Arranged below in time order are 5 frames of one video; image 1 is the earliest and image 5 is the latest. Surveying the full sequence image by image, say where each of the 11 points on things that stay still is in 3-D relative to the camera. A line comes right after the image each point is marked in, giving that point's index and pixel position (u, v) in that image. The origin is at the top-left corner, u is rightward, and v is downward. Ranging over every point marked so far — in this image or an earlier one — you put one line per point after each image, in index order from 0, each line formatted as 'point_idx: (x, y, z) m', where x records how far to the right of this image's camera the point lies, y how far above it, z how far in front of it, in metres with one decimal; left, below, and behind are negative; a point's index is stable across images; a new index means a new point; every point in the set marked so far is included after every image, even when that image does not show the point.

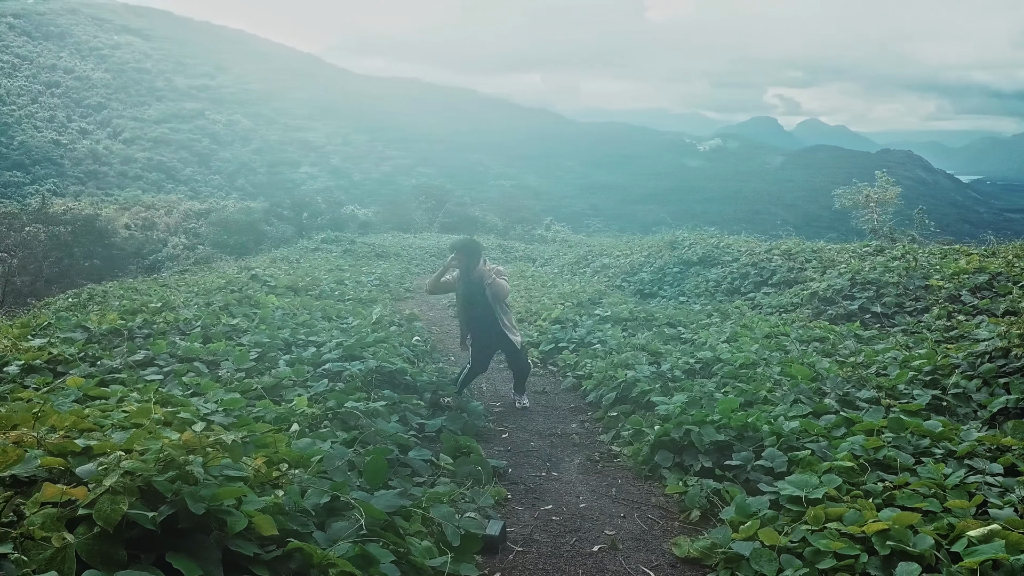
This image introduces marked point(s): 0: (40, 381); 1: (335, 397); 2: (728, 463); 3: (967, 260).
0: (-2.8, -0.6, +4.9) m
1: (-1.0, -0.6, +4.5) m
2: (+1.1, -0.9, +4.3) m
3: (+5.9, +0.3, +10.6) m
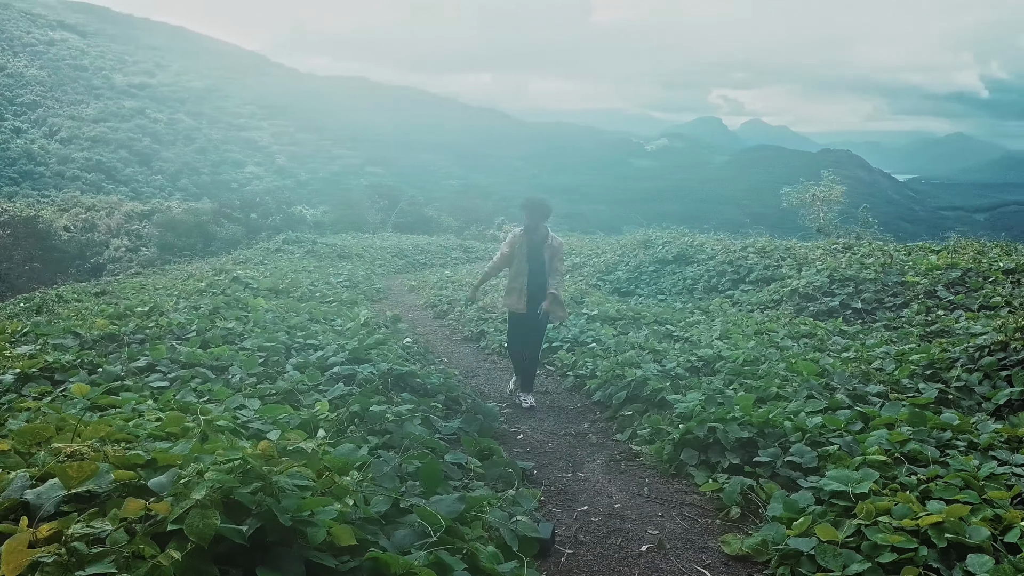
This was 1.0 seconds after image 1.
0: (-2.7, -0.6, +4.7) m
1: (-0.8, -0.6, +4.4) m
2: (+1.3, -0.9, +4.3) m
3: (+5.7, +0.4, +10.9) m
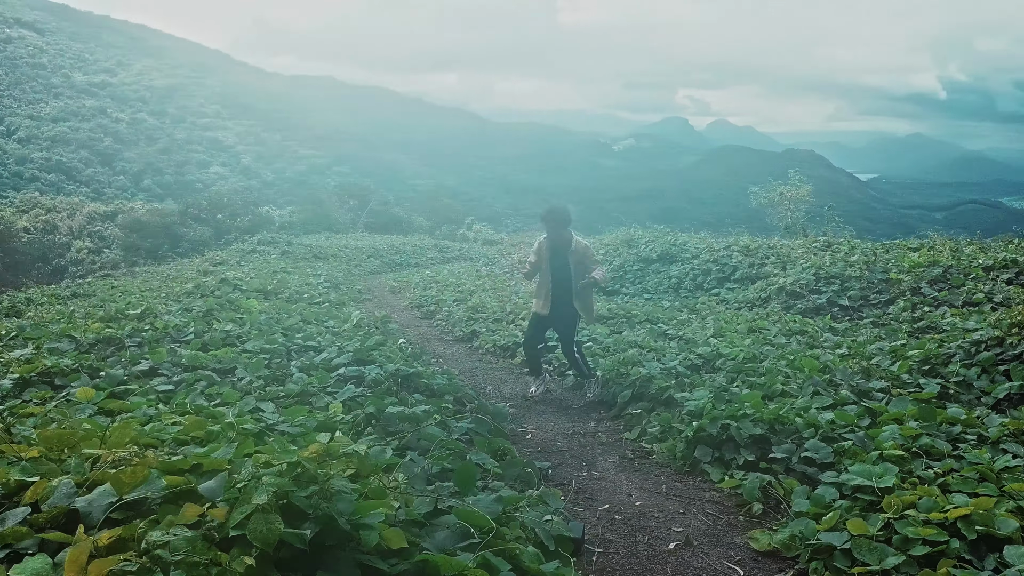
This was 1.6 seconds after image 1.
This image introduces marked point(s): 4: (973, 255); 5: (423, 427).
0: (-2.6, -0.6, +4.6) m
1: (-0.7, -0.6, +4.4) m
2: (+1.4, -0.9, +4.4) m
3: (+5.5, +0.4, +11.1) m
4: (+6.2, +0.4, +11.0) m
5: (-0.5, -0.7, +4.3) m
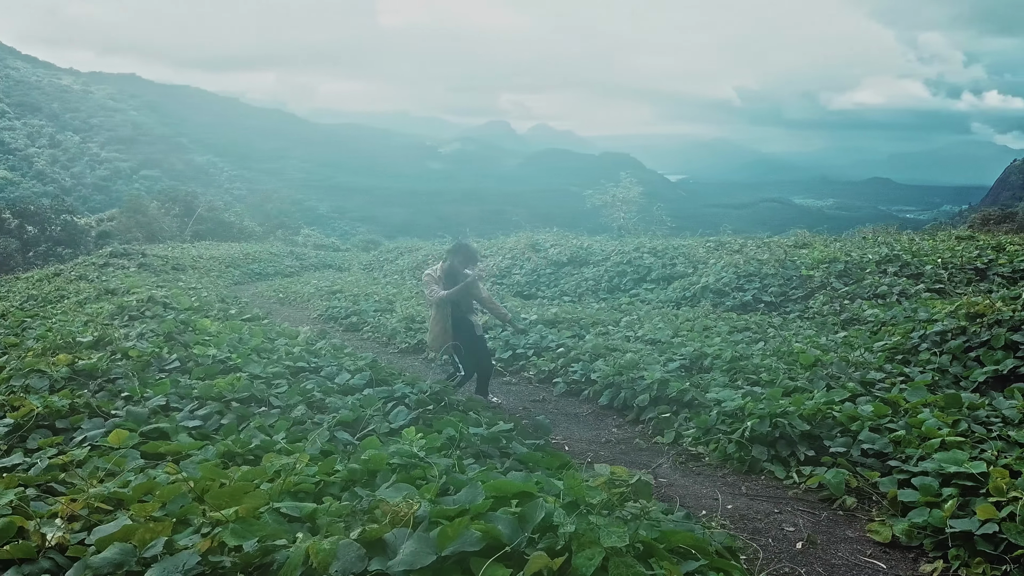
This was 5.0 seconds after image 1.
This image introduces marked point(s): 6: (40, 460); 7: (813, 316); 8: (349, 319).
0: (-2.2, -0.8, +4.0) m
1: (-0.3, -0.7, +4.2) m
2: (+1.8, -0.9, +4.6) m
3: (+4.4, +0.5, +12.0) m
4: (+5.1, +0.5, +12.0) m
5: (0.0, -0.8, +4.1) m
6: (-2.1, -0.8, +3.6) m
7: (+3.4, -0.3, +9.1) m
8: (-2.2, -0.4, +11.1) m
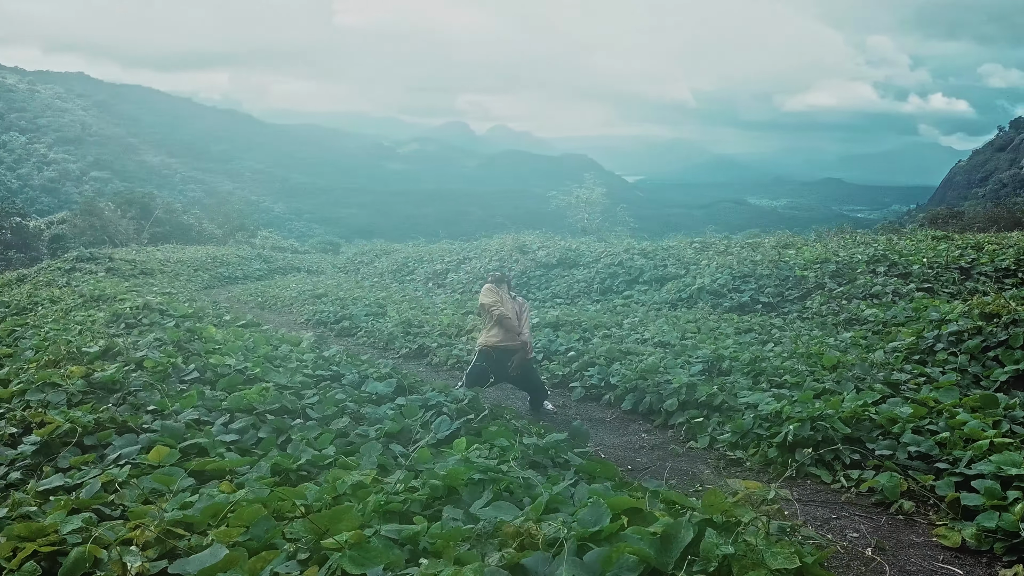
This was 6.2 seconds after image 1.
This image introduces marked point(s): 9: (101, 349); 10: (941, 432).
0: (-1.9, -0.8, +3.8) m
1: (-0.1, -0.7, +4.1) m
2: (+2.0, -0.9, +4.6) m
3: (+4.2, +0.5, +12.1) m
4: (+4.9, +0.5, +12.1) m
5: (+0.2, -0.8, +4.0) m
6: (-1.8, -0.8, +3.4) m
7: (+3.4, -0.3, +9.1) m
8: (-2.3, -0.5, +10.8) m
9: (-3.0, -0.4, +5.9) m
10: (+2.4, -0.8, +4.5) m
